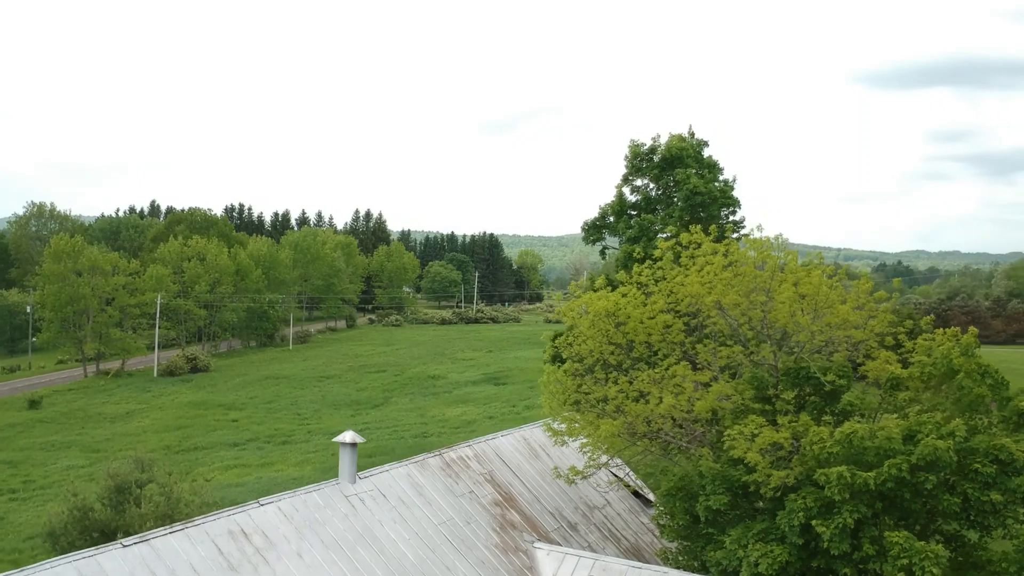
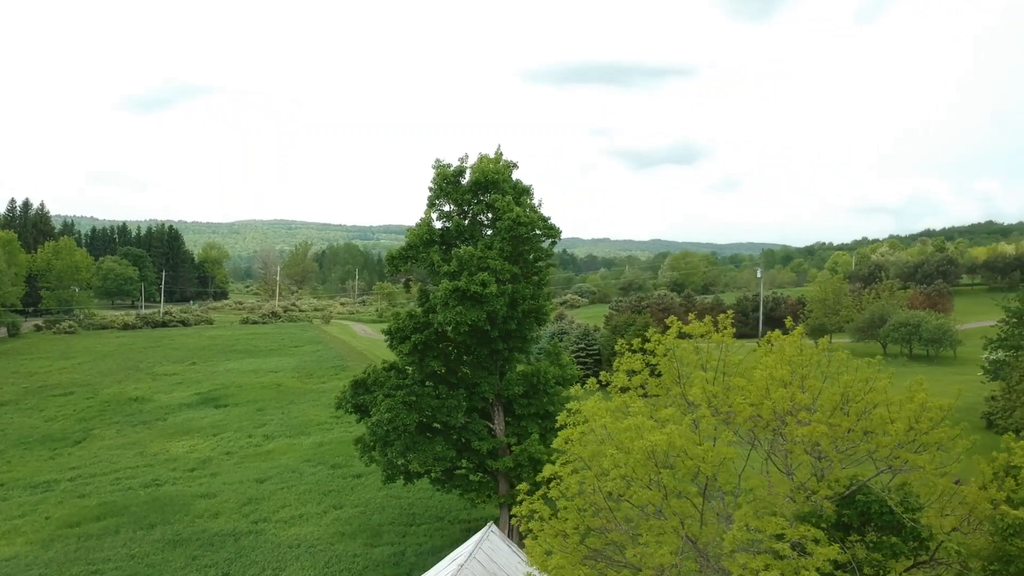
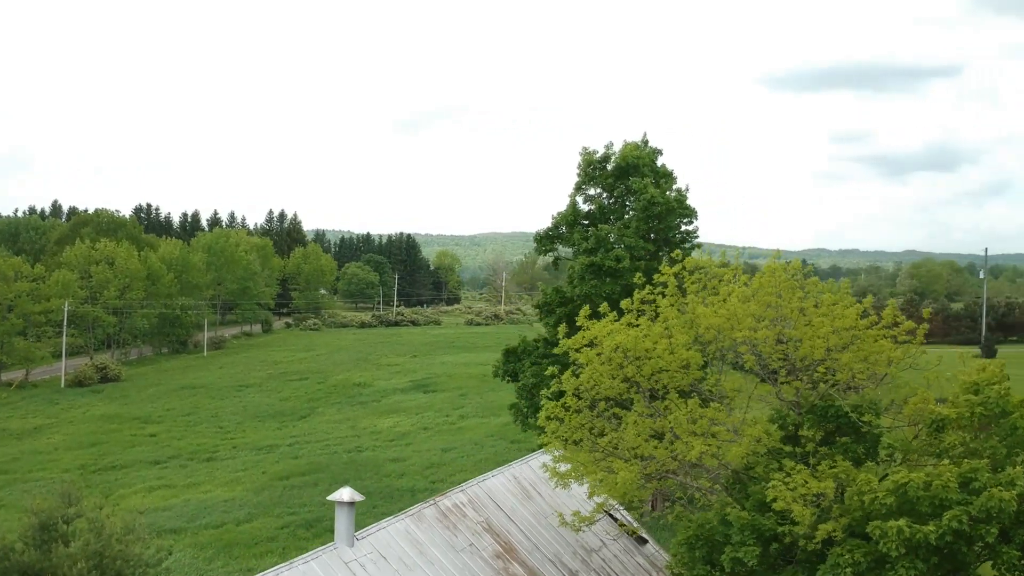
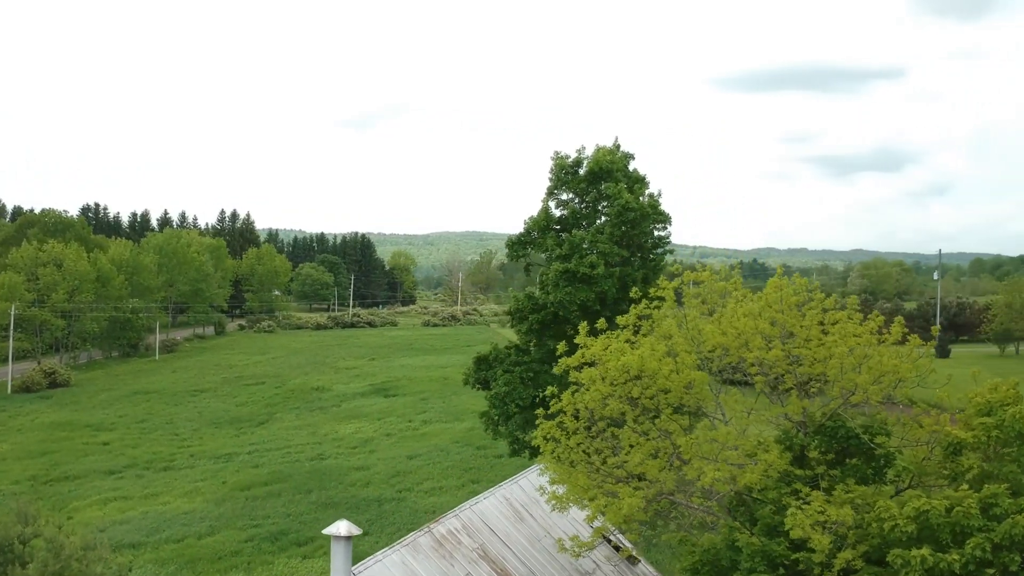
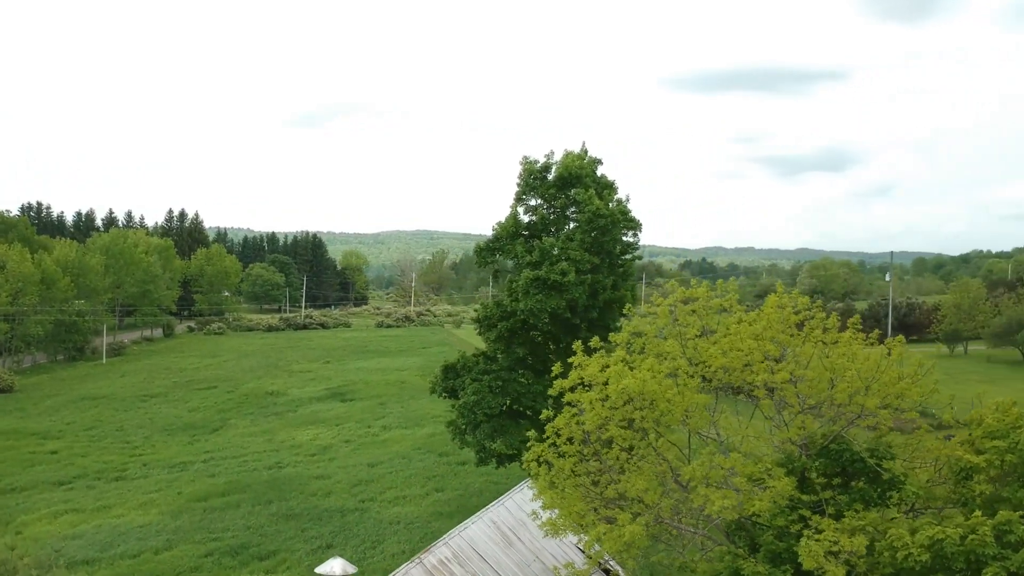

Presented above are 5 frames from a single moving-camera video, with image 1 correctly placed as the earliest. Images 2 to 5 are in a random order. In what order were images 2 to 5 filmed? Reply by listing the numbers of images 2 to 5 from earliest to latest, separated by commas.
3, 4, 5, 2
